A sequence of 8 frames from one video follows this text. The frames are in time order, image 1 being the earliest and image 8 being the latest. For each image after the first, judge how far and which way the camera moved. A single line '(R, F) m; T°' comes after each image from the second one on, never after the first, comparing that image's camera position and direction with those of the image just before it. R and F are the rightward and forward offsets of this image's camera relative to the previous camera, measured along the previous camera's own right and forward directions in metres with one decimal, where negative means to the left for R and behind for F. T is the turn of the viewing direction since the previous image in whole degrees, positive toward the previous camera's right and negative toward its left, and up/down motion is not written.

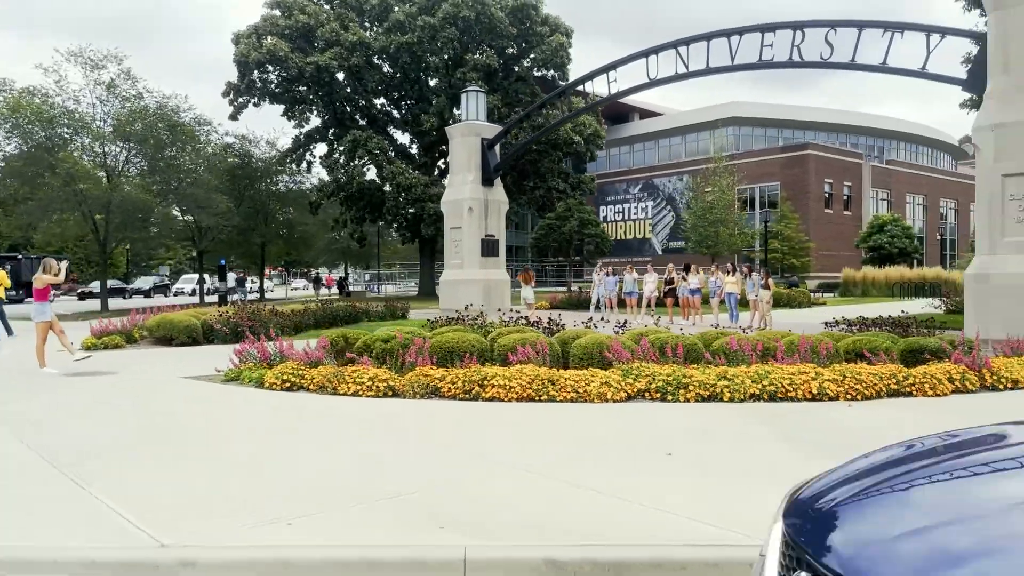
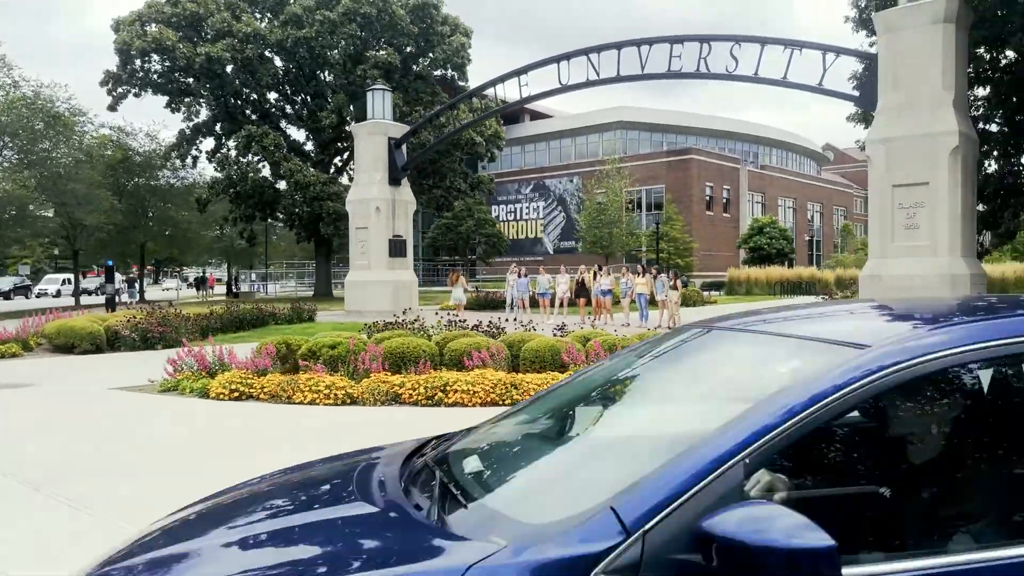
(-0.8, 0.0) m; +9°
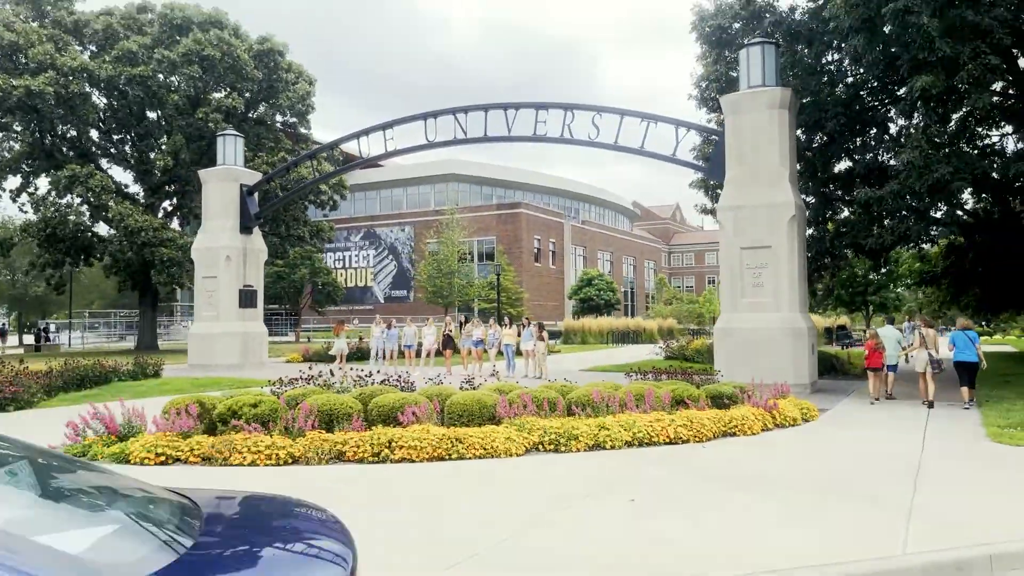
(-1.4, -0.2) m; +14°
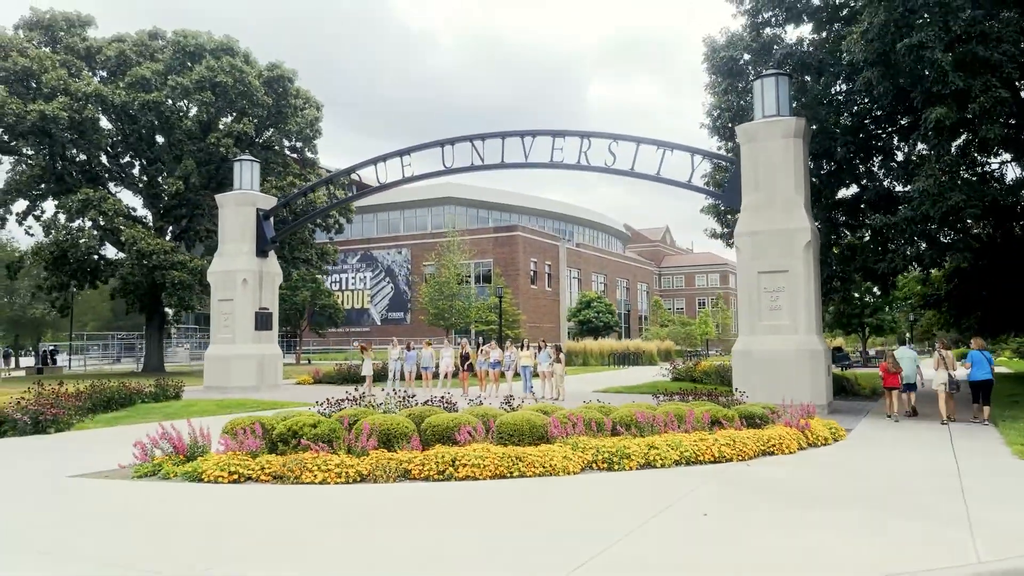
(-0.8, -0.4) m; +1°
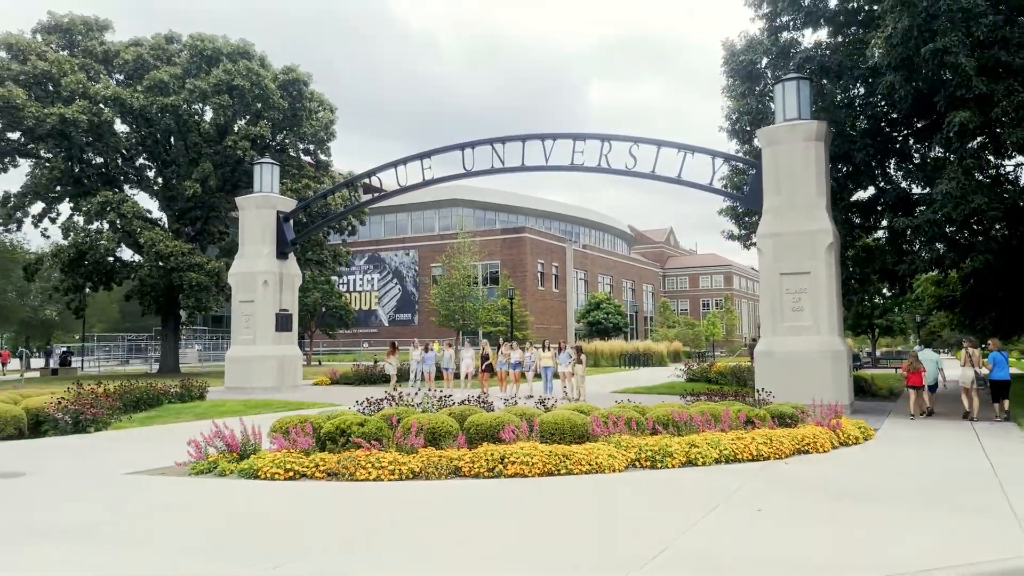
(-0.5, -0.2) m; 0°
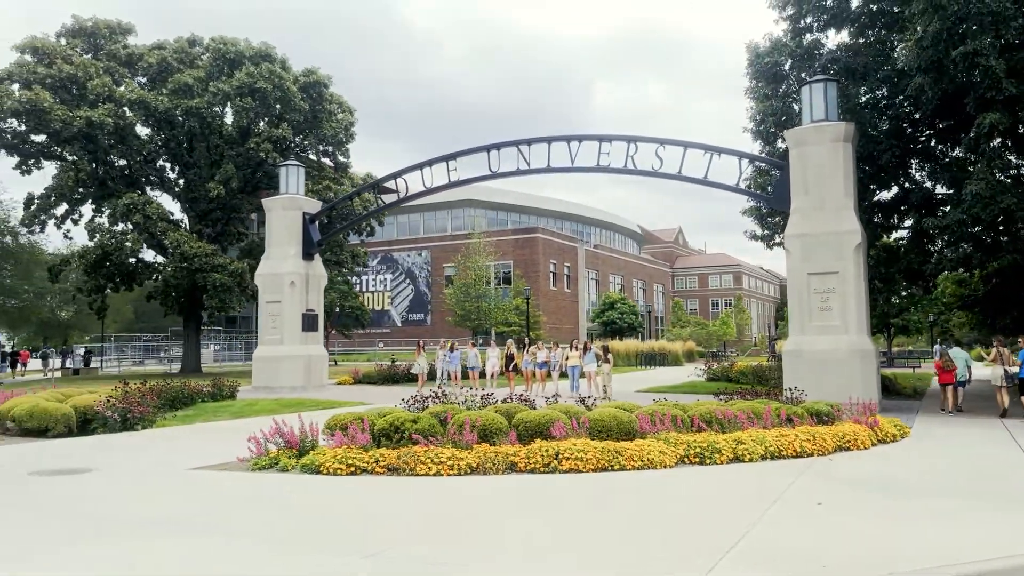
(-0.6, -0.3) m; -1°
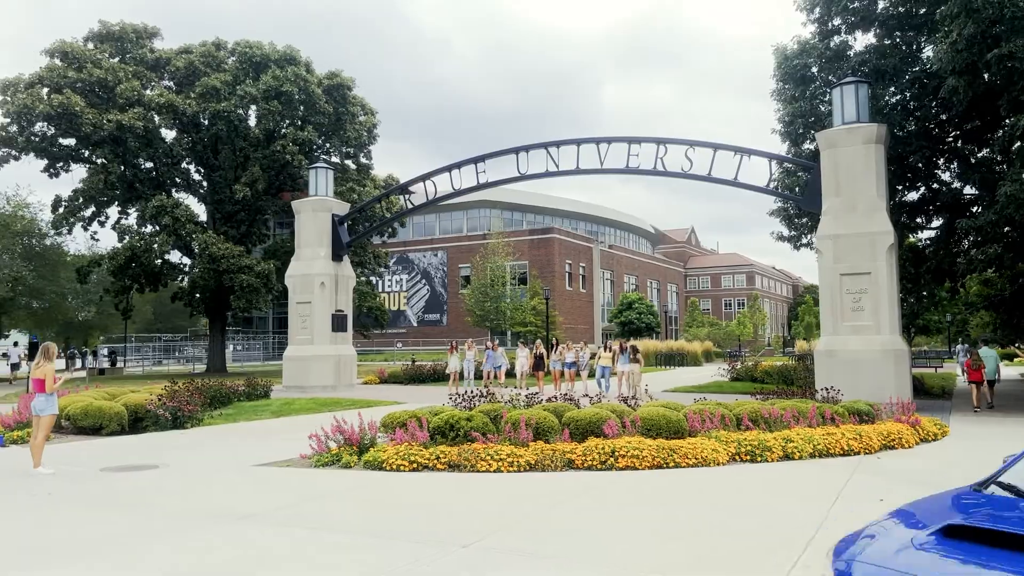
(-0.6, -0.2) m; -1°
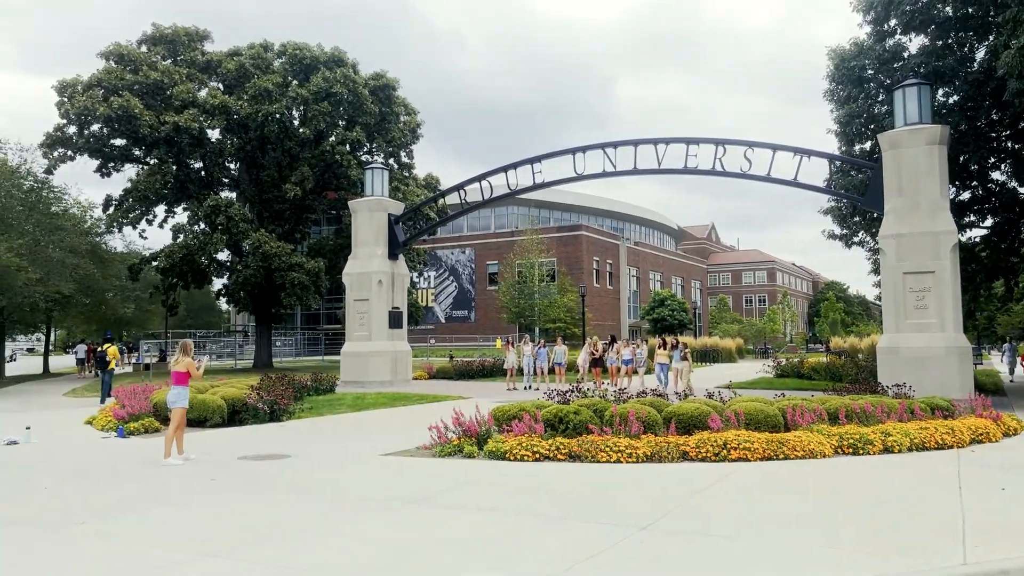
(-1.3, -0.6) m; -1°
